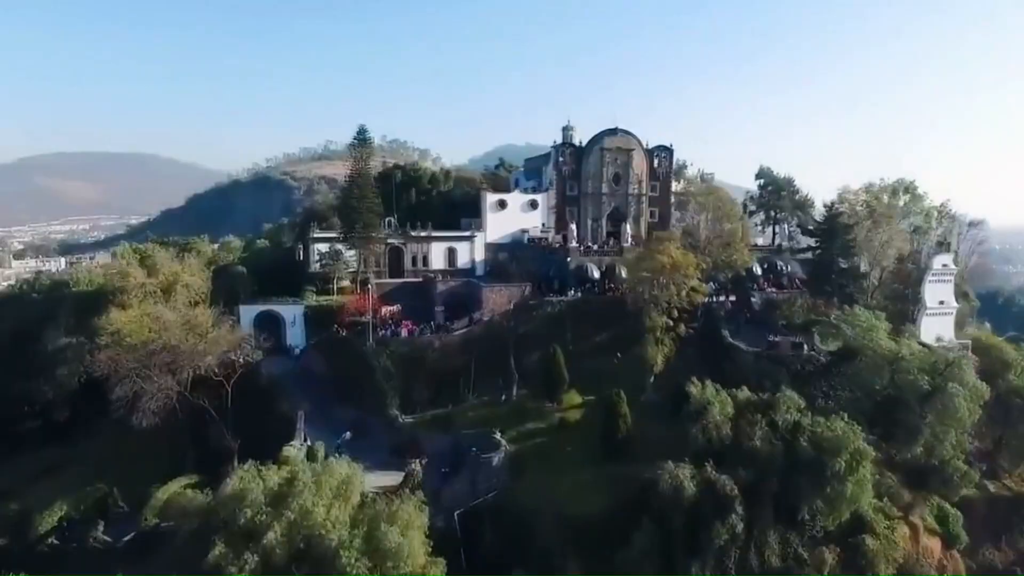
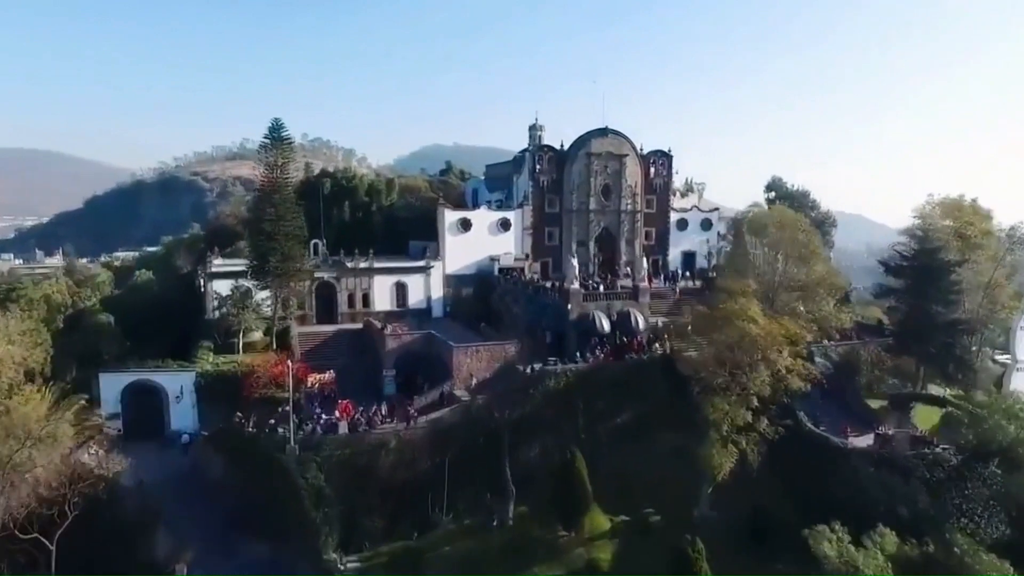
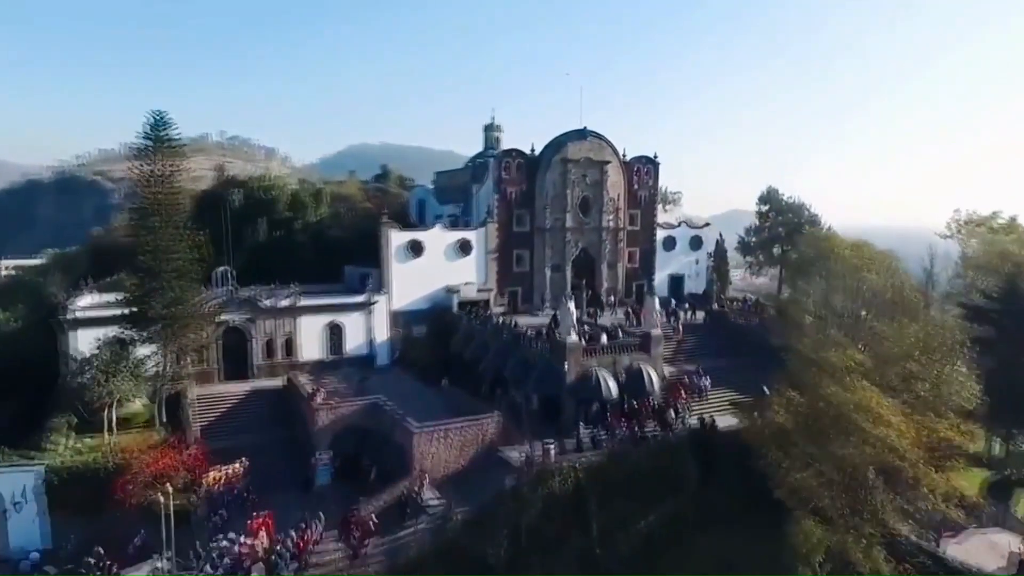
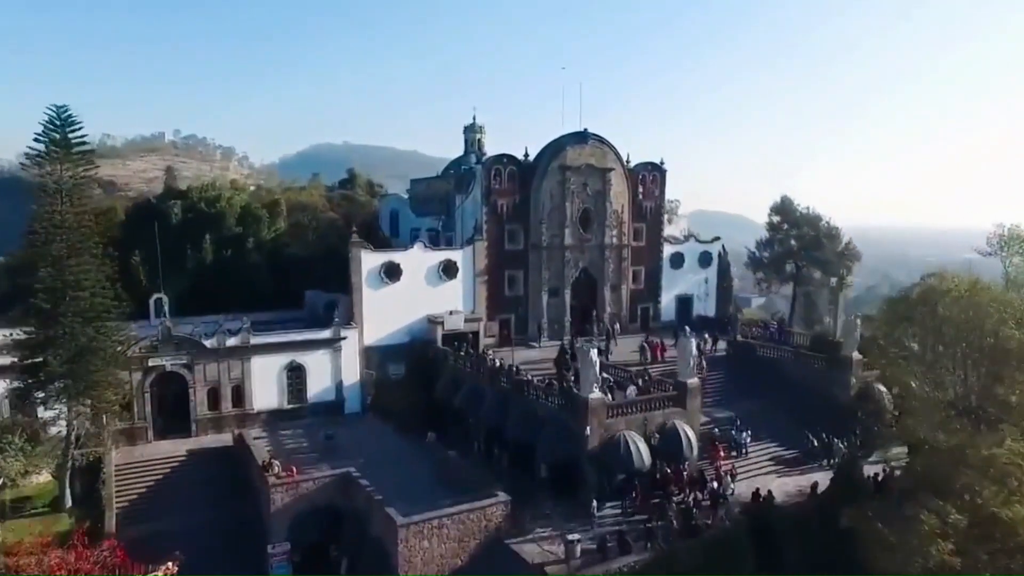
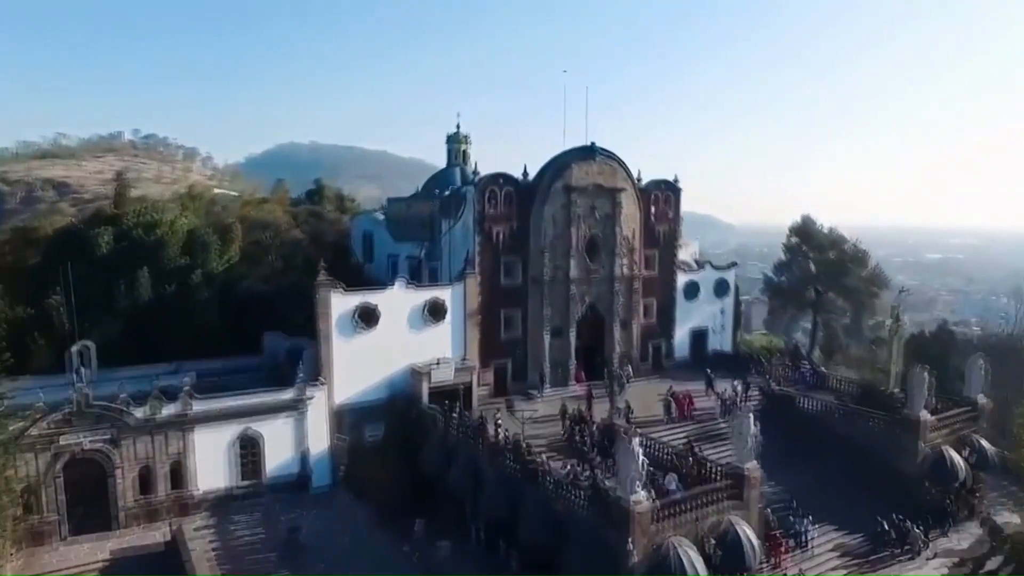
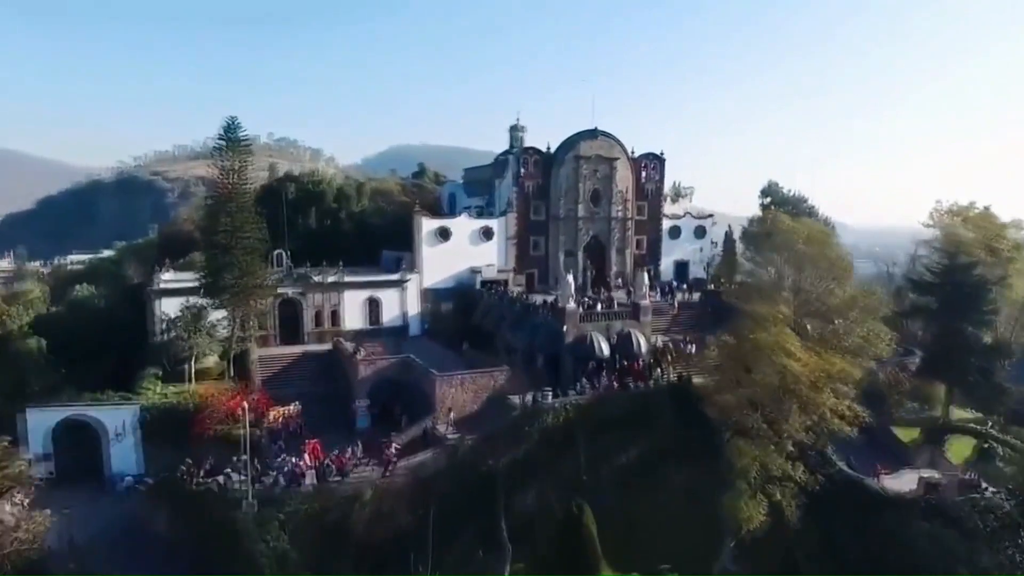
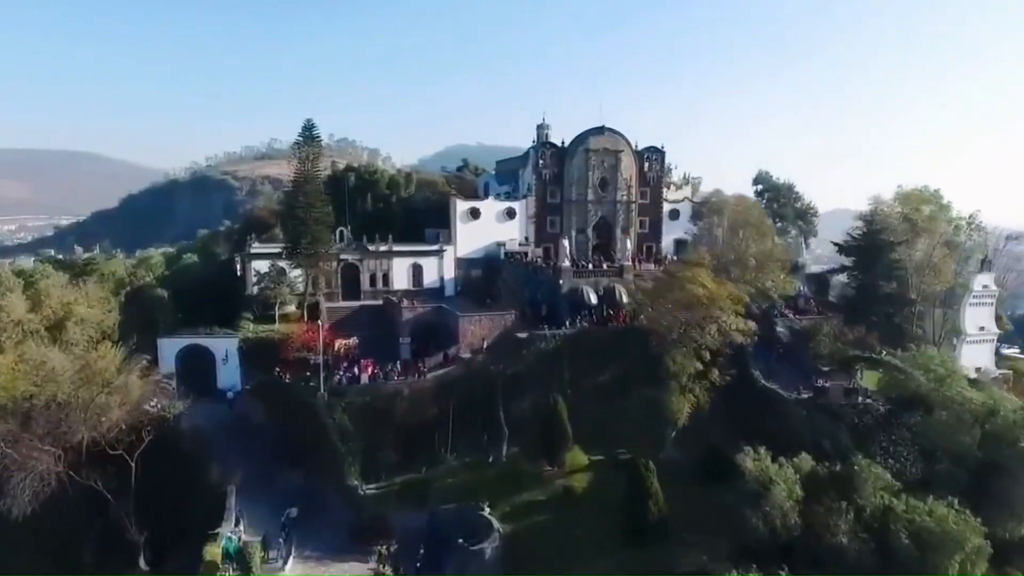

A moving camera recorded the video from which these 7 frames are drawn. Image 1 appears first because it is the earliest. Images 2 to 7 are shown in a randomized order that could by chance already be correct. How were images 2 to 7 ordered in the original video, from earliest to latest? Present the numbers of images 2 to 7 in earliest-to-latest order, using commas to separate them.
7, 2, 6, 3, 4, 5
